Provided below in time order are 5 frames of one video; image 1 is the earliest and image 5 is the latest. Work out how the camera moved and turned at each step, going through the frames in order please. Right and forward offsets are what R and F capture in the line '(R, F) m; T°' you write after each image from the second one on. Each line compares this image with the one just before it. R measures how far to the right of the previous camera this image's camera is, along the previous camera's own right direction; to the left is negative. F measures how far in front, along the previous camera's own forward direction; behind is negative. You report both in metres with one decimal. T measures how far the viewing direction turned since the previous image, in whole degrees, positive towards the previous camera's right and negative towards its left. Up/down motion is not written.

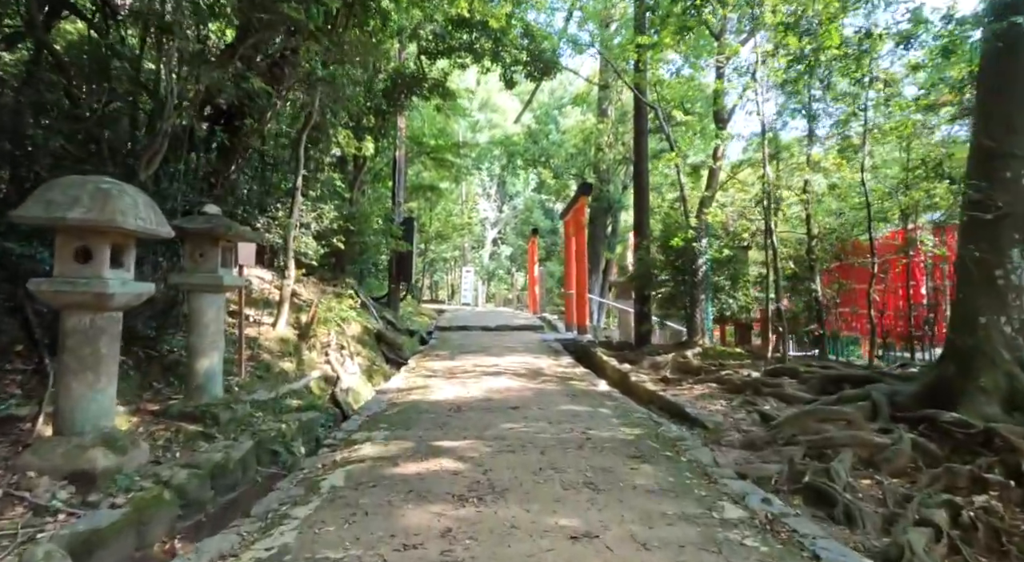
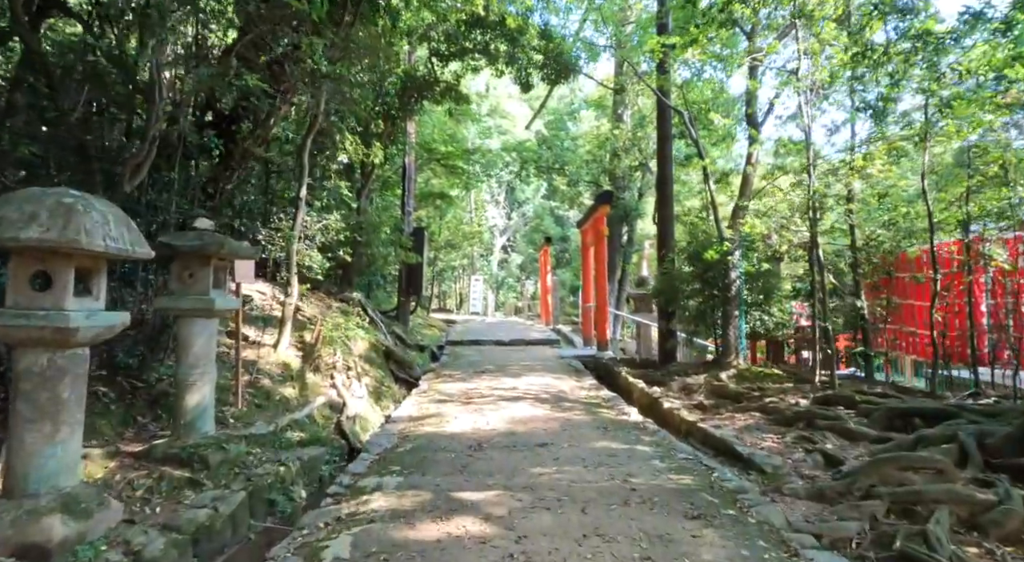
(-0.1, +0.5) m; -1°
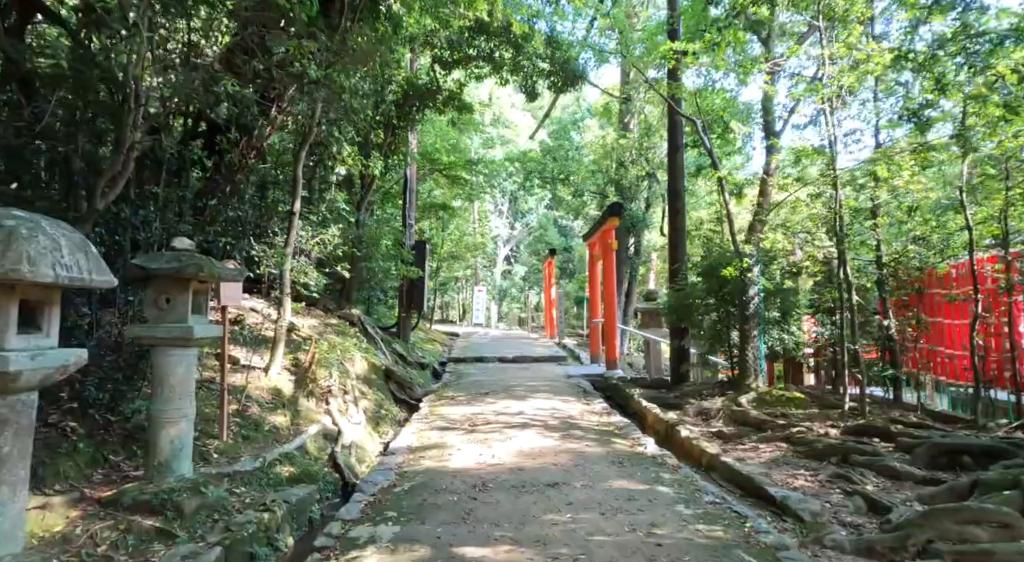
(0.0, +0.3) m; 0°
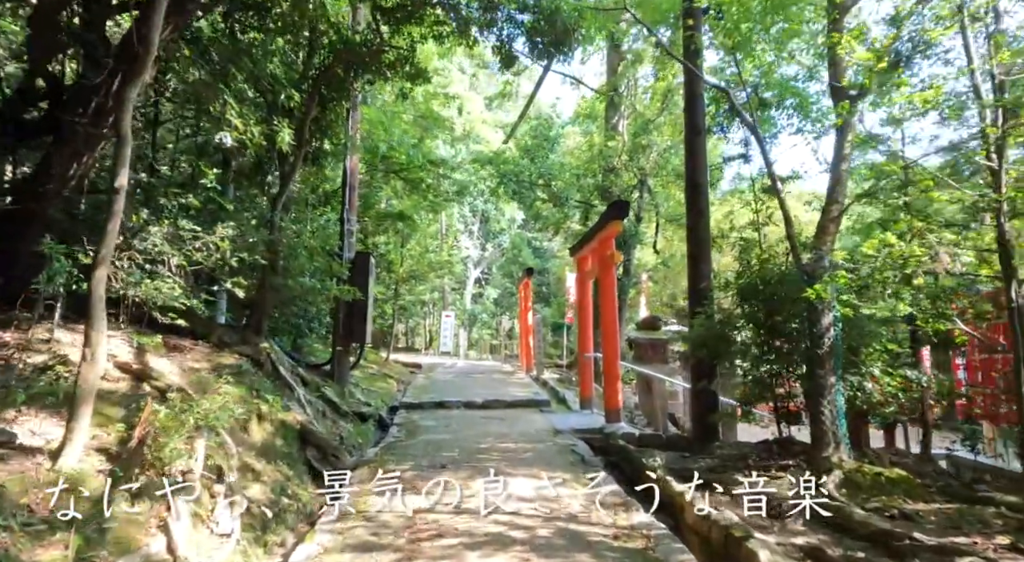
(0.0, +2.1) m; +3°
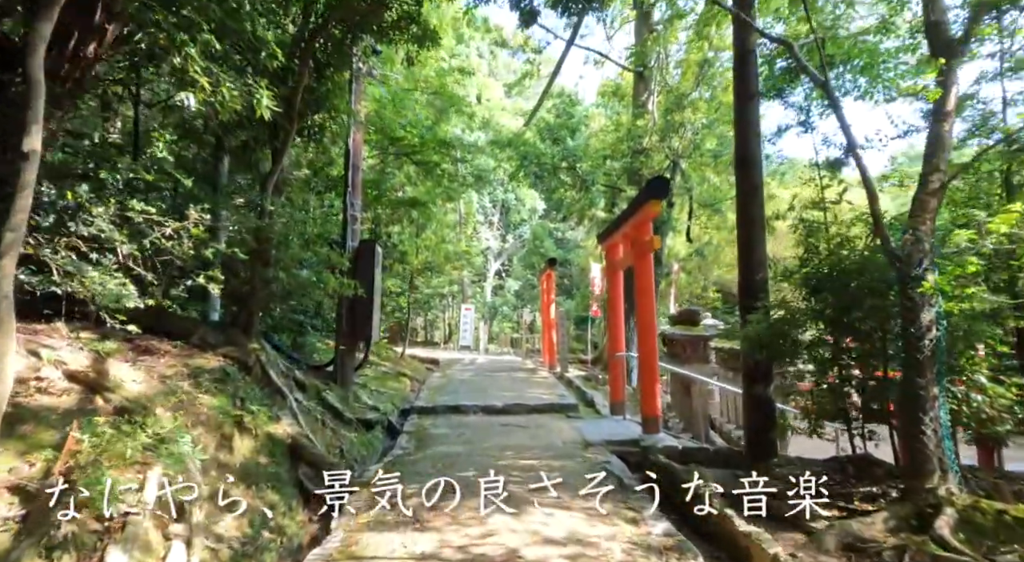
(0.0, +0.8) m; -2°
